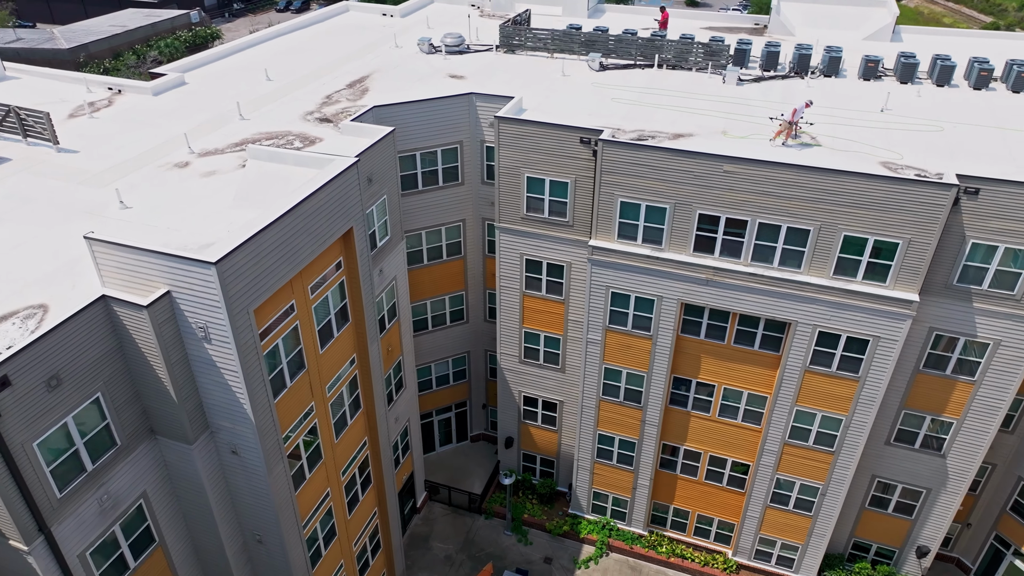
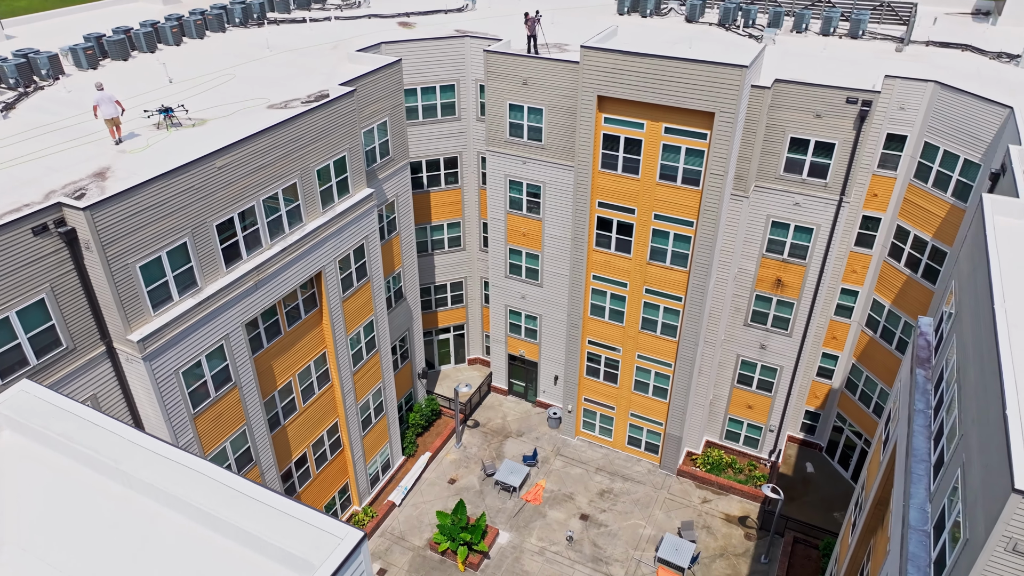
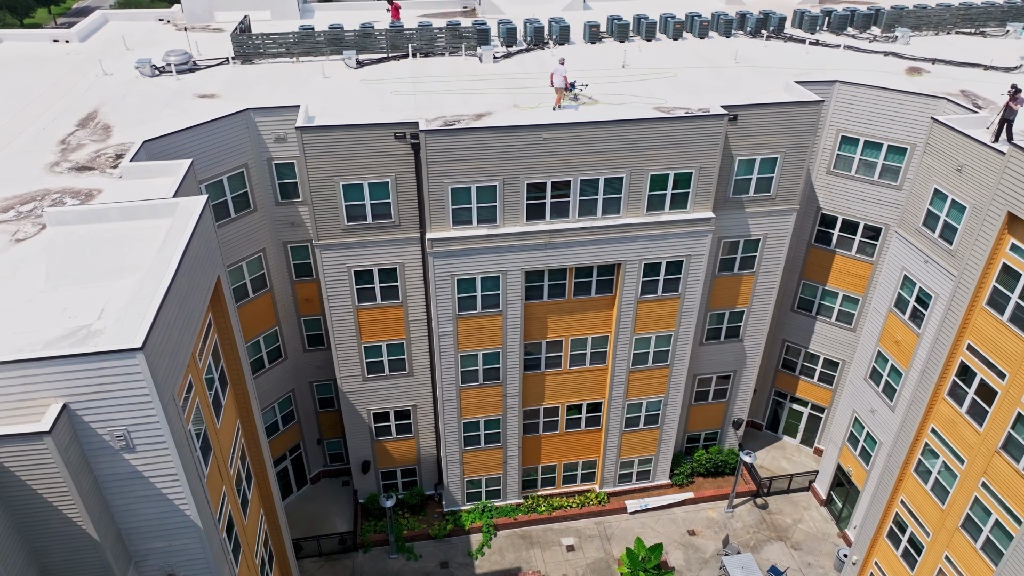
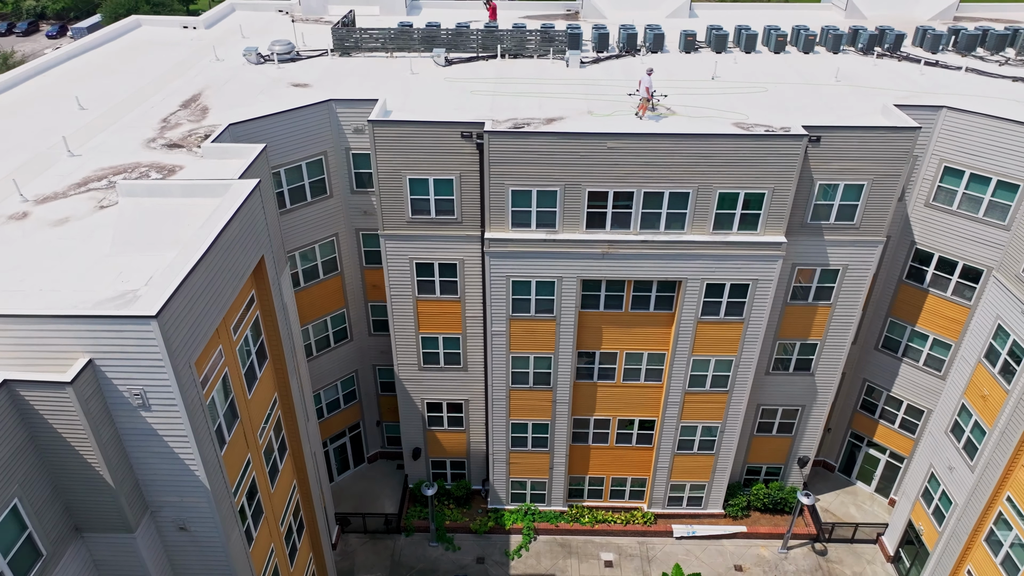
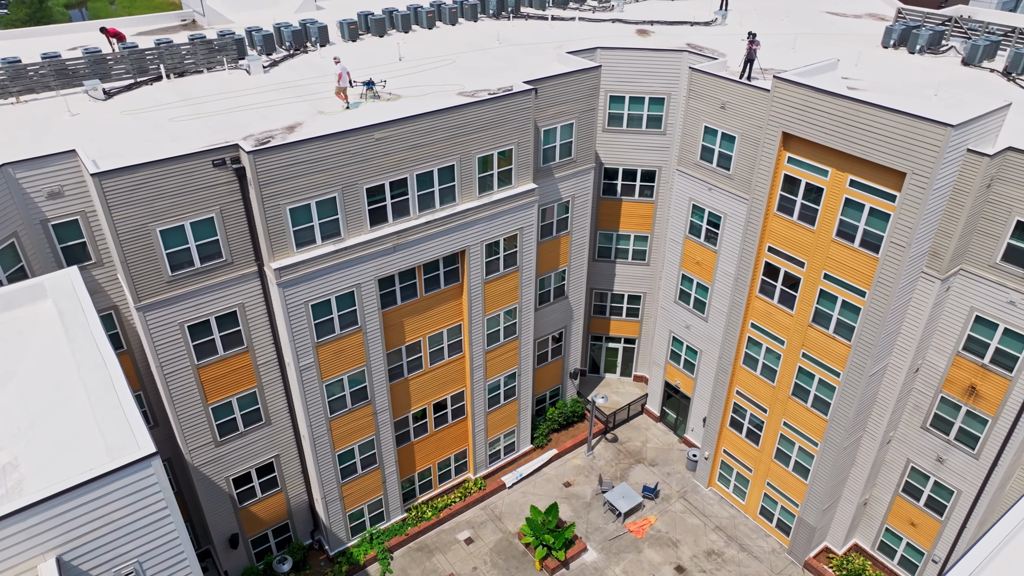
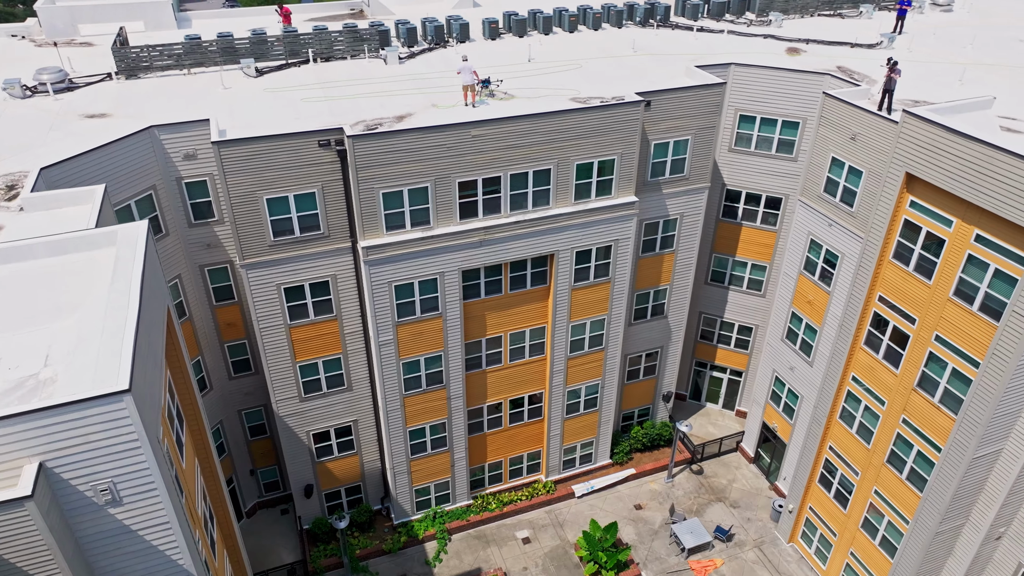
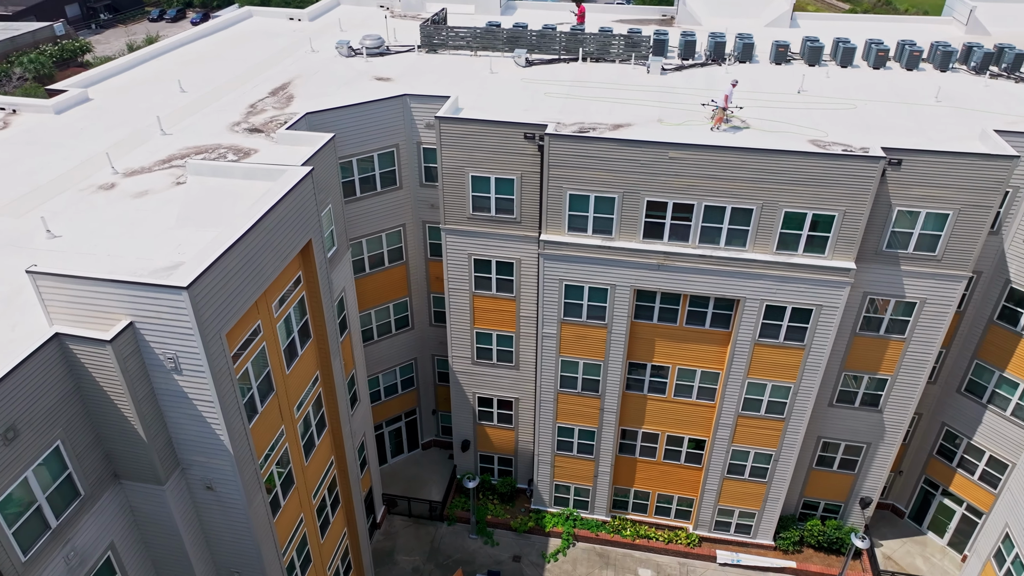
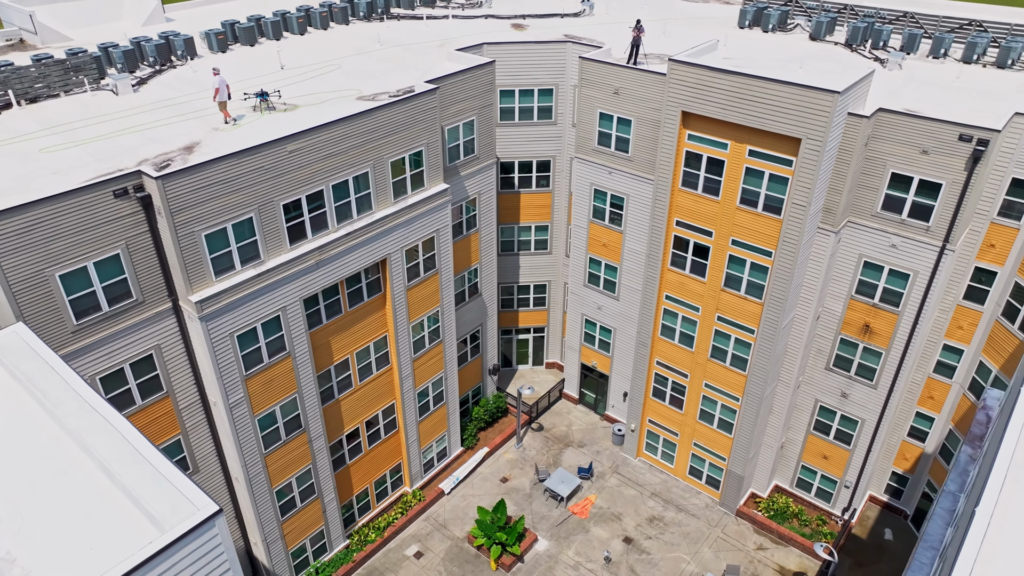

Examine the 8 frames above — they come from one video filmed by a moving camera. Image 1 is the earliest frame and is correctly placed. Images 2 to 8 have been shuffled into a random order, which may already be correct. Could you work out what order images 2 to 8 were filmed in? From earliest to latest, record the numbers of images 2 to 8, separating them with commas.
7, 4, 3, 6, 5, 8, 2
